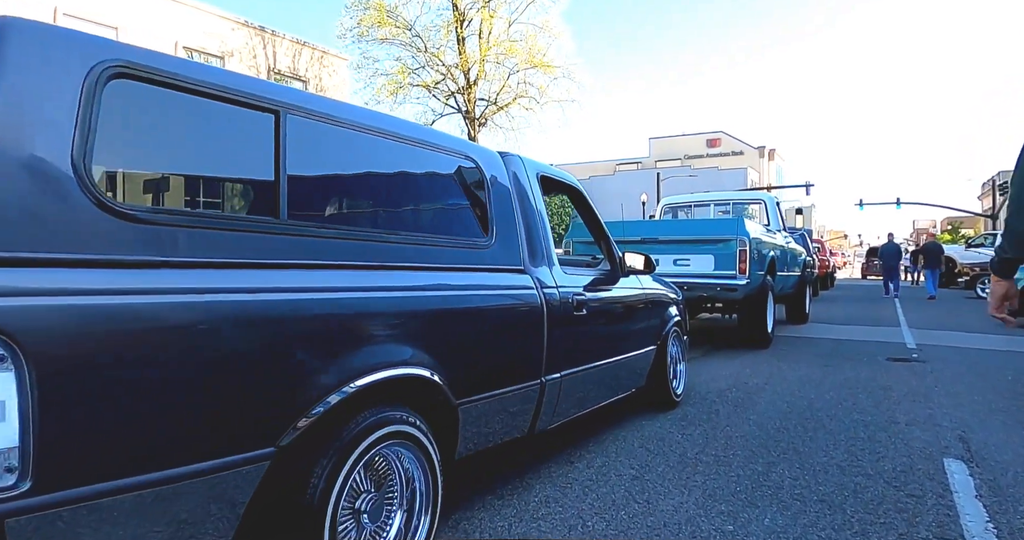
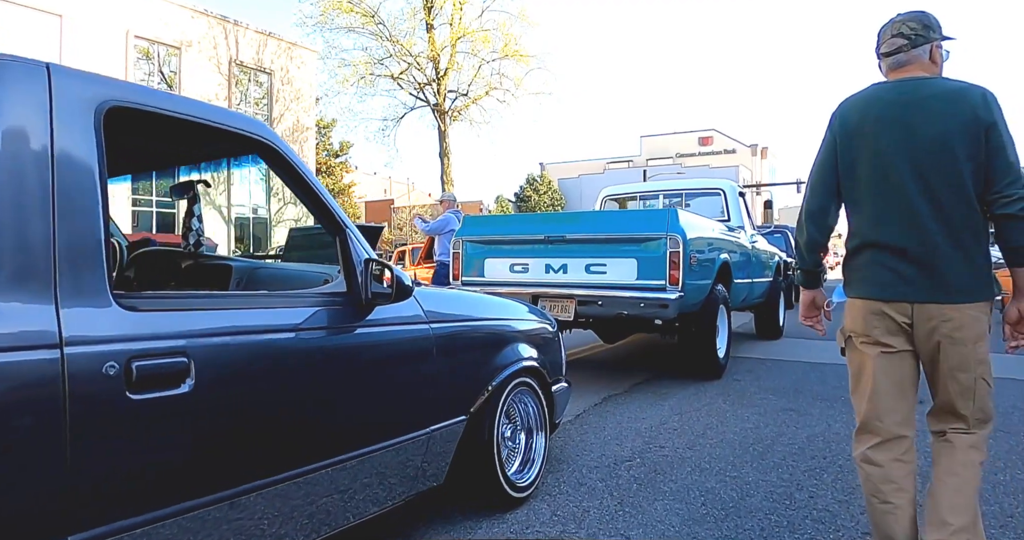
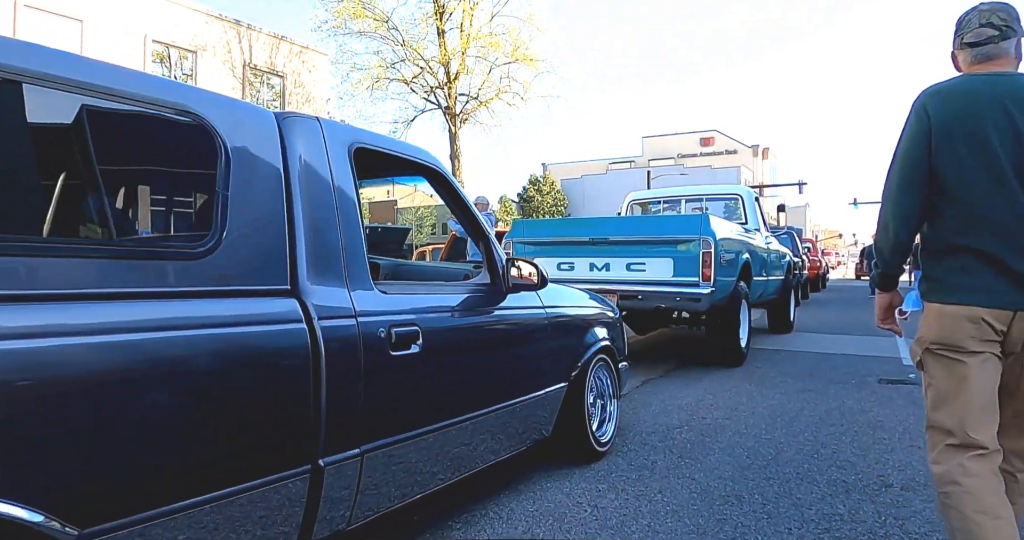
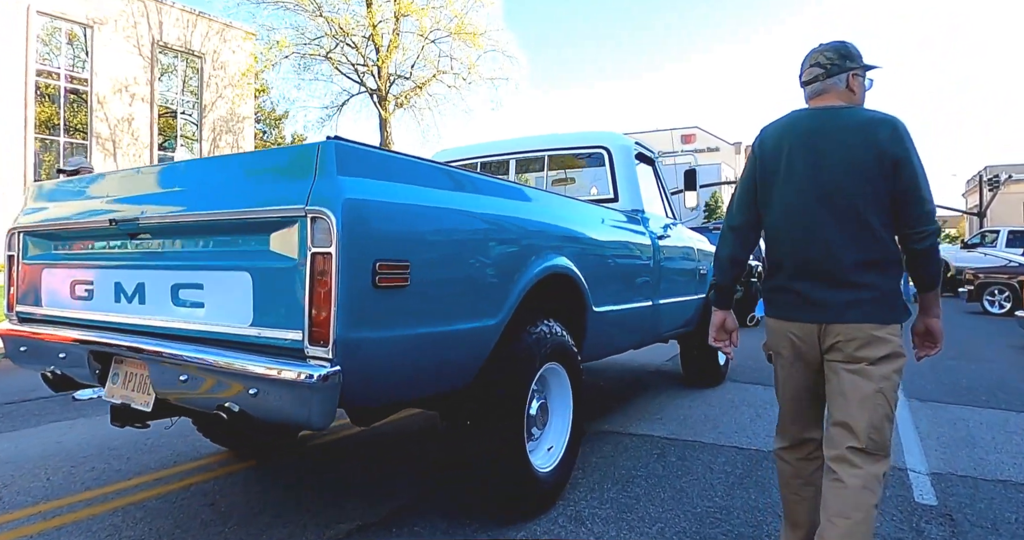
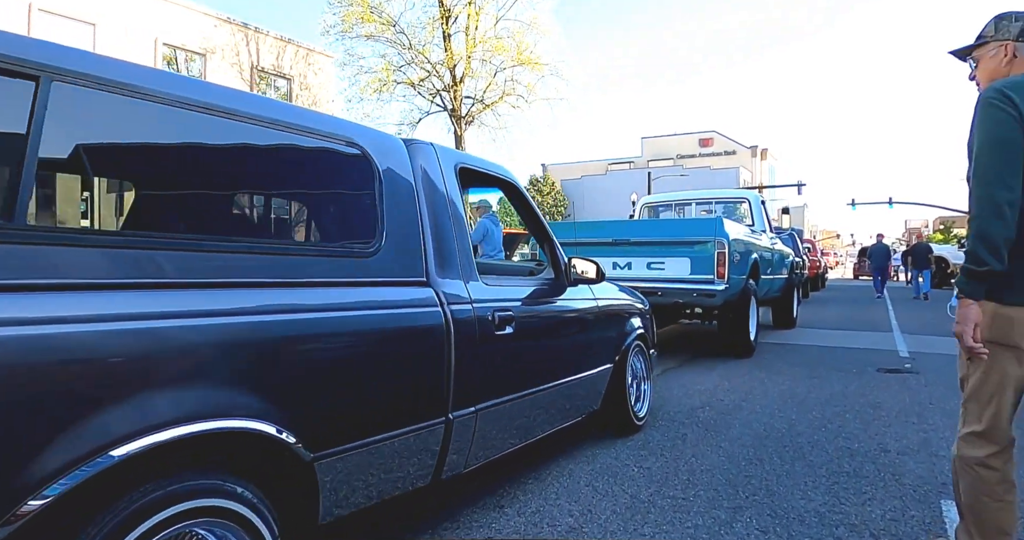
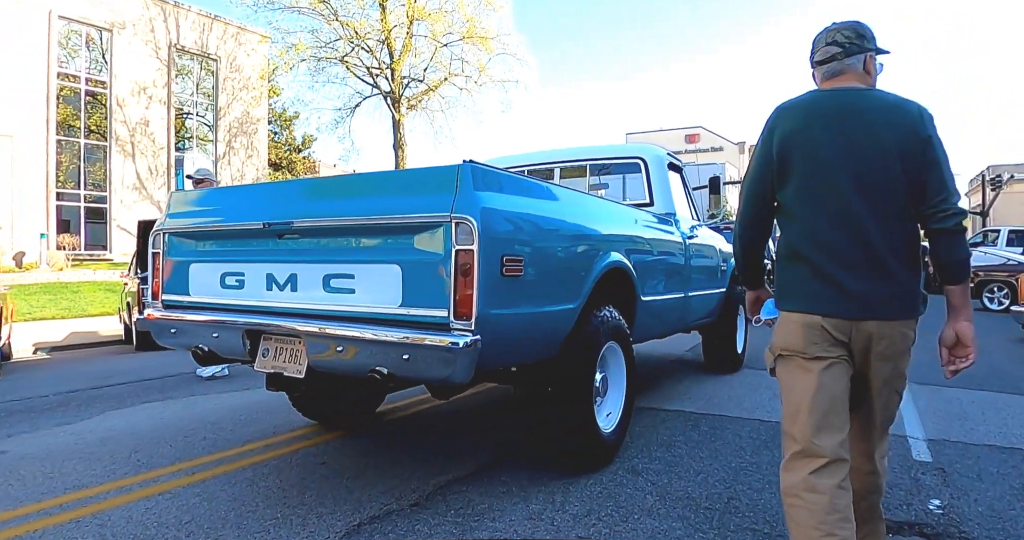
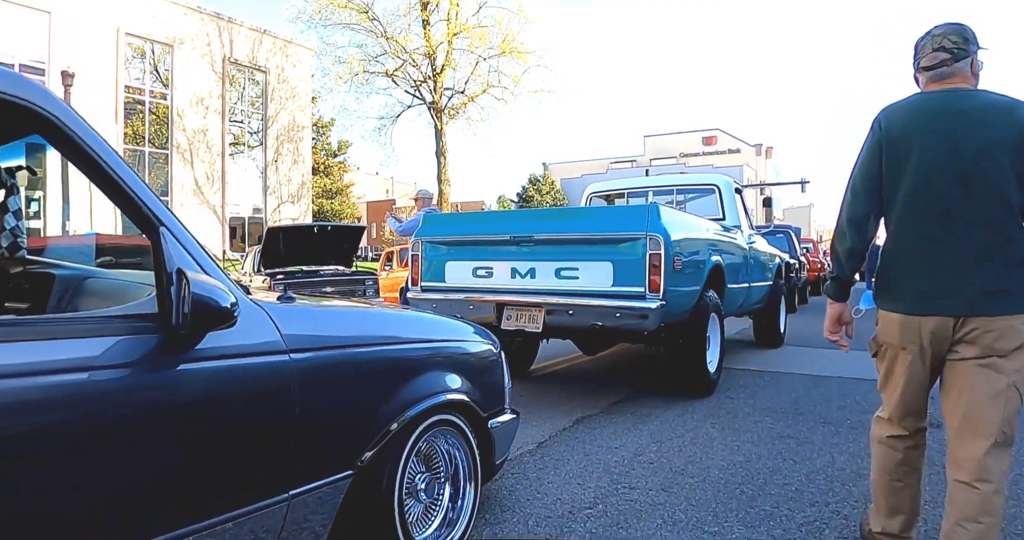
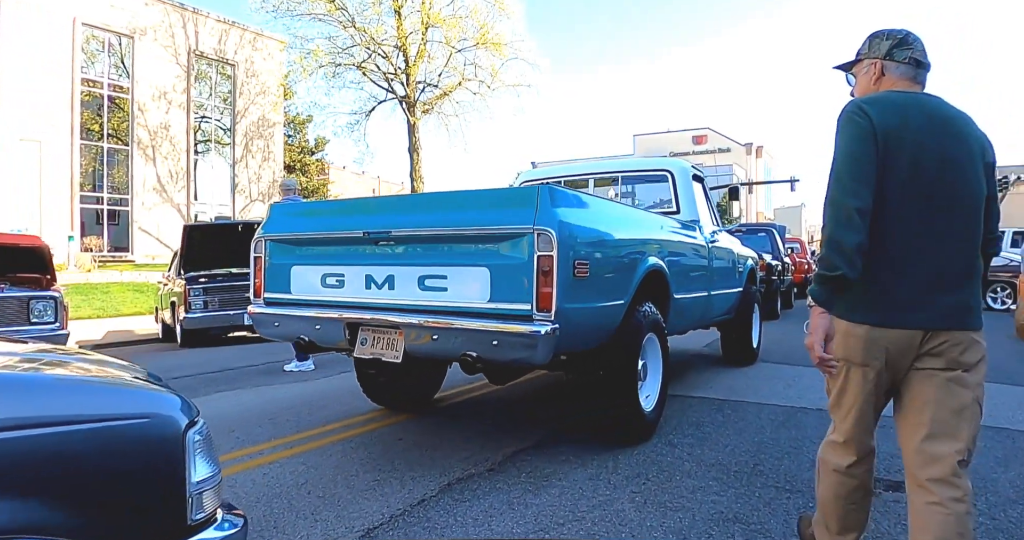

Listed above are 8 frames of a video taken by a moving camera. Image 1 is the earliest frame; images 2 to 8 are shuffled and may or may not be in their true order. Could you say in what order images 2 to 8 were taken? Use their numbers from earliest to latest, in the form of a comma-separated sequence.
5, 3, 2, 7, 8, 6, 4
